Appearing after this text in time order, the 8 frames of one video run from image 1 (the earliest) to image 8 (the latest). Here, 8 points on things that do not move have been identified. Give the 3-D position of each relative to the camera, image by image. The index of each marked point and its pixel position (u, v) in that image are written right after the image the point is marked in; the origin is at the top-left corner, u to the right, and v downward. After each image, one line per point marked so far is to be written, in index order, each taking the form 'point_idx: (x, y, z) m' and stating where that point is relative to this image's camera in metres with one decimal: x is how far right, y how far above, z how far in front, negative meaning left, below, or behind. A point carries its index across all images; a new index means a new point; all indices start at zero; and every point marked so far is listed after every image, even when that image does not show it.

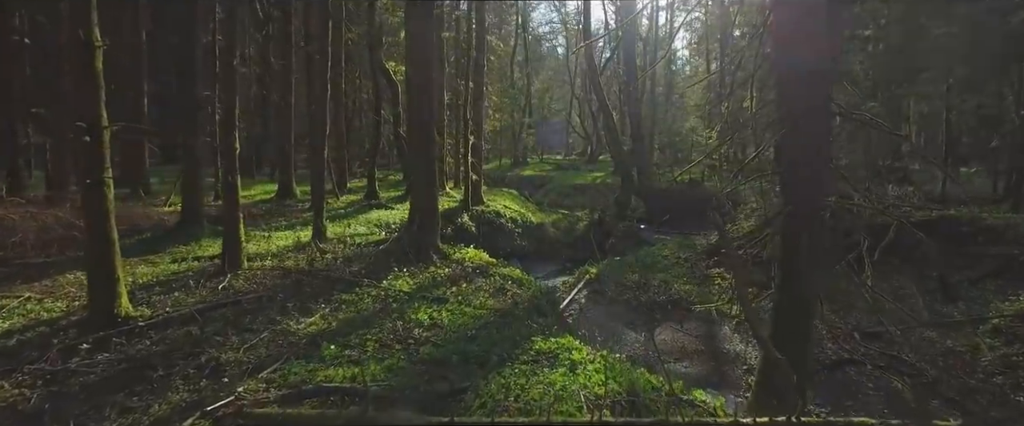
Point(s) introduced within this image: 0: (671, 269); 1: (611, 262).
0: (+4.9, -1.8, +18.2) m
1: (+3.4, -1.7, +19.9) m
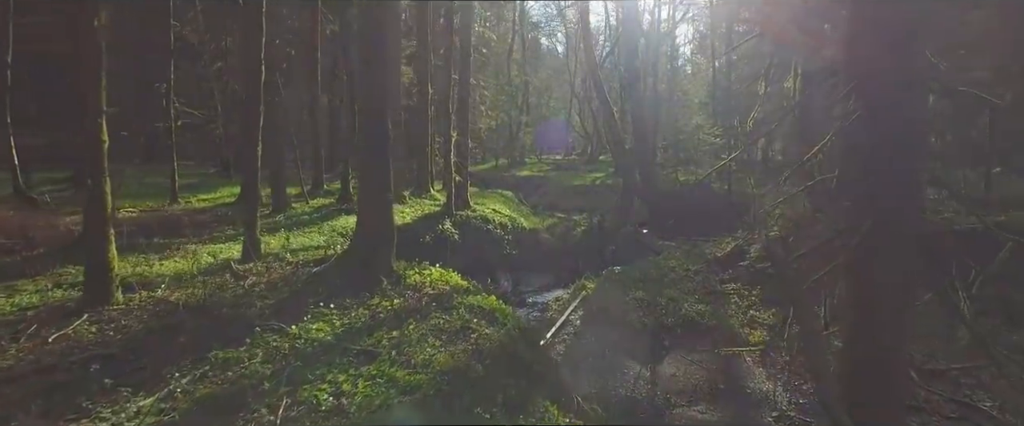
0: (+4.5, -2.0, +15.9) m
1: (+3.0, -1.9, +17.6) m
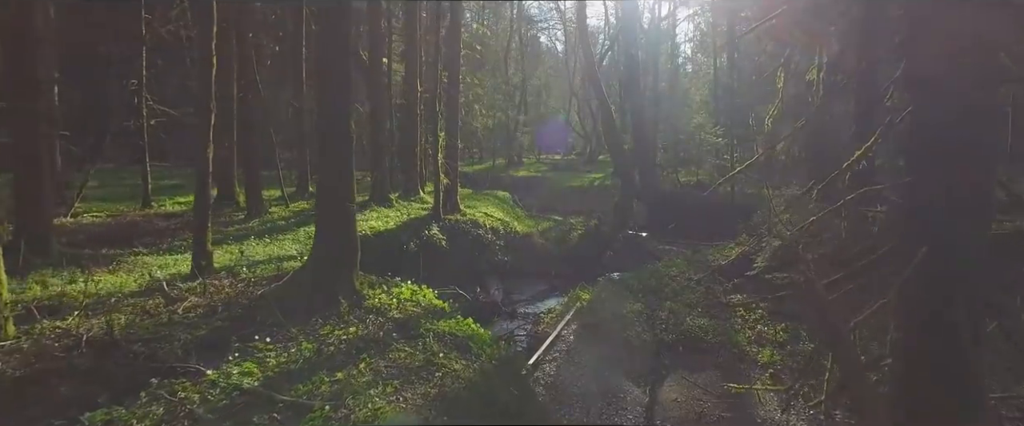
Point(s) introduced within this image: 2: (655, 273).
0: (+4.2, -2.1, +14.8) m
1: (+2.7, -2.0, +16.6) m
2: (+4.2, -1.8, +17.4) m
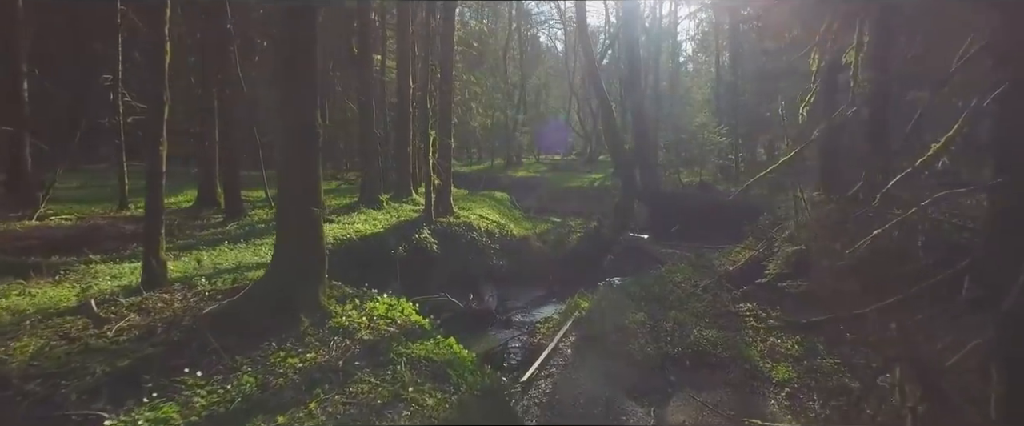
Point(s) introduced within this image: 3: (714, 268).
0: (+4.1, -2.2, +13.9) m
1: (+2.6, -2.1, +15.6) m
2: (+4.1, -1.9, +16.4) m
3: (+5.8, -1.6, +16.7) m
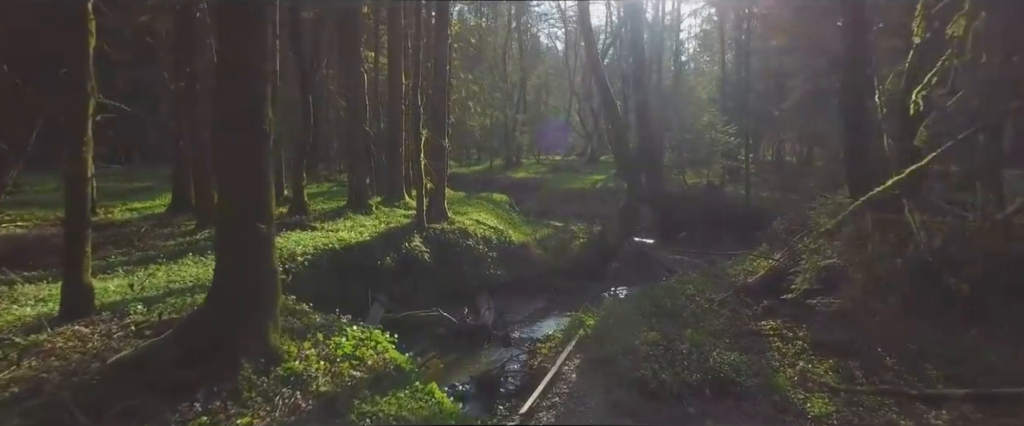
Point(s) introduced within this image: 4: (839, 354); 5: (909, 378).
0: (+4.0, -2.4, +12.6) m
1: (+2.5, -2.2, +14.3) m
2: (+4.1, -2.0, +15.1) m
3: (+5.7, -1.8, +15.4) m
4: (+5.9, -2.5, +10.6) m
5: (+6.4, -2.7, +9.4) m
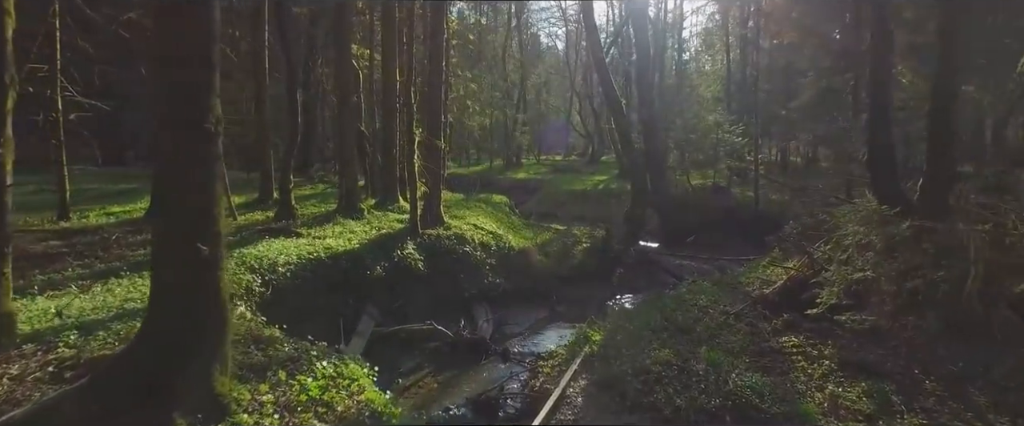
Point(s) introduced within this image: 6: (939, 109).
0: (+4.0, -2.5, +11.6) m
1: (+2.5, -2.4, +13.4) m
2: (+4.1, -2.1, +14.1) m
3: (+5.7, -1.9, +14.4) m
4: (+5.9, -2.7, +9.6) m
5: (+6.4, -2.8, +8.4) m
6: (+9.9, +2.4, +13.5) m
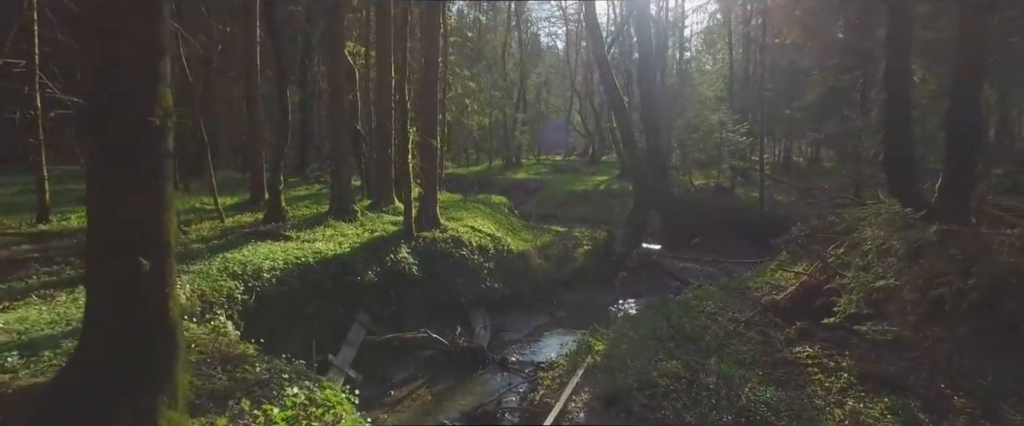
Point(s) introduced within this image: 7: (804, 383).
0: (+4.0, -2.5, +11.0) m
1: (+2.5, -2.4, +12.7) m
2: (+4.0, -2.2, +13.5) m
3: (+5.7, -1.9, +13.7) m
4: (+5.9, -2.7, +9.0) m
5: (+6.4, -2.8, +7.8) m
6: (+9.8, +2.3, +12.9) m
7: (+4.8, -2.8, +9.6) m
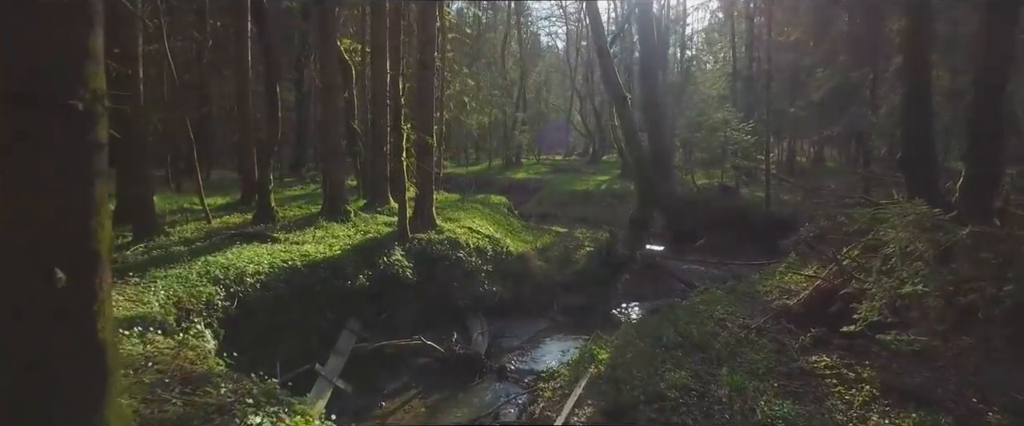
0: (+4.0, -2.5, +10.3) m
1: (+2.5, -2.4, +12.1) m
2: (+4.0, -2.2, +12.9) m
3: (+5.7, -1.9, +13.1) m
4: (+5.9, -2.7, +8.4) m
5: (+6.3, -2.8, +7.2) m
6: (+9.8, +2.3, +12.2) m
7: (+4.8, -2.8, +9.0) m
